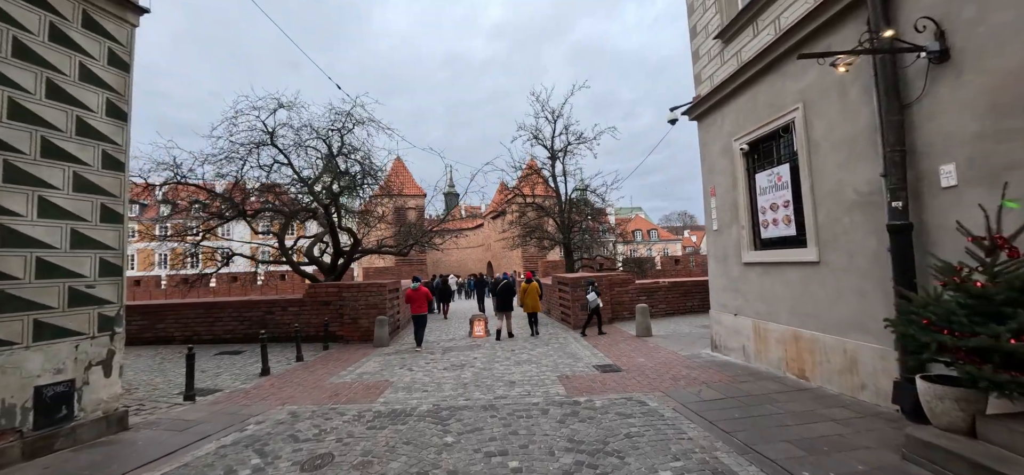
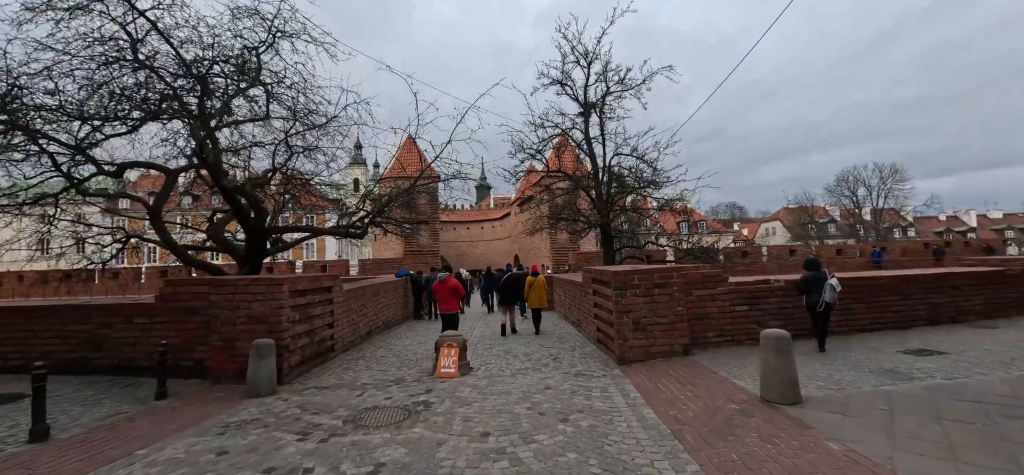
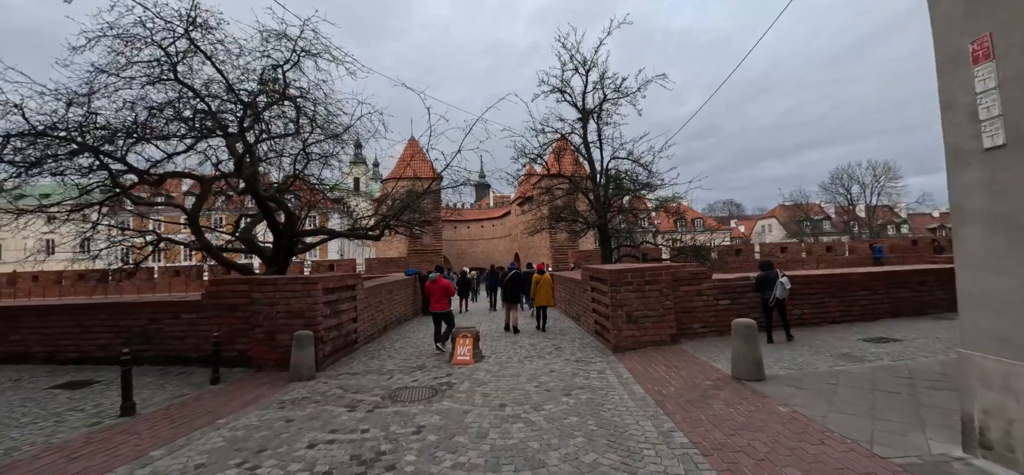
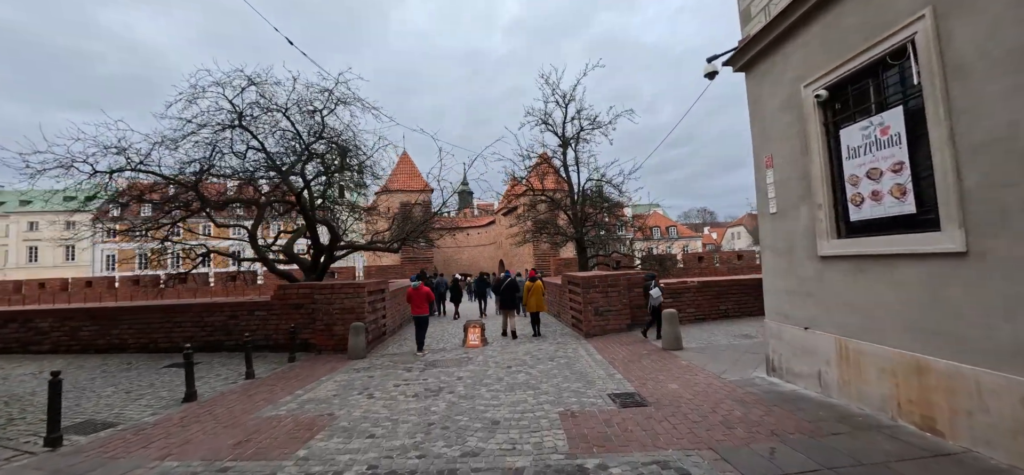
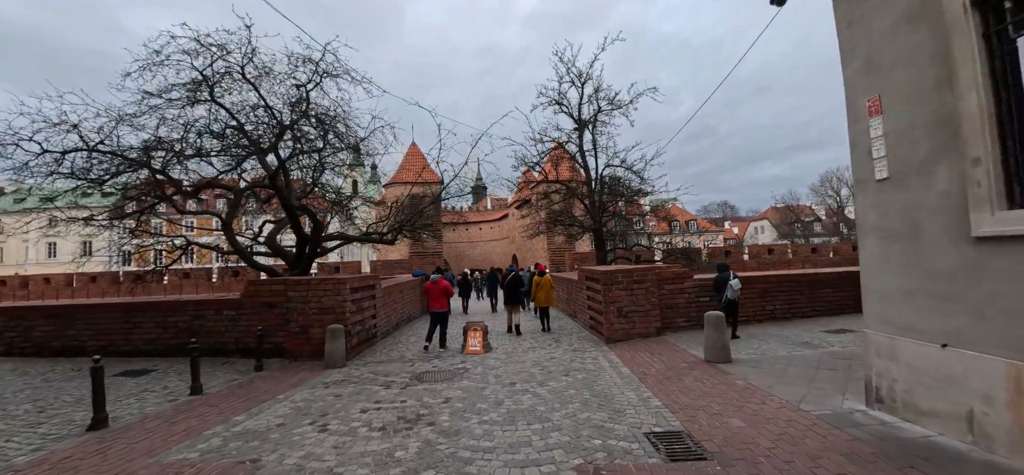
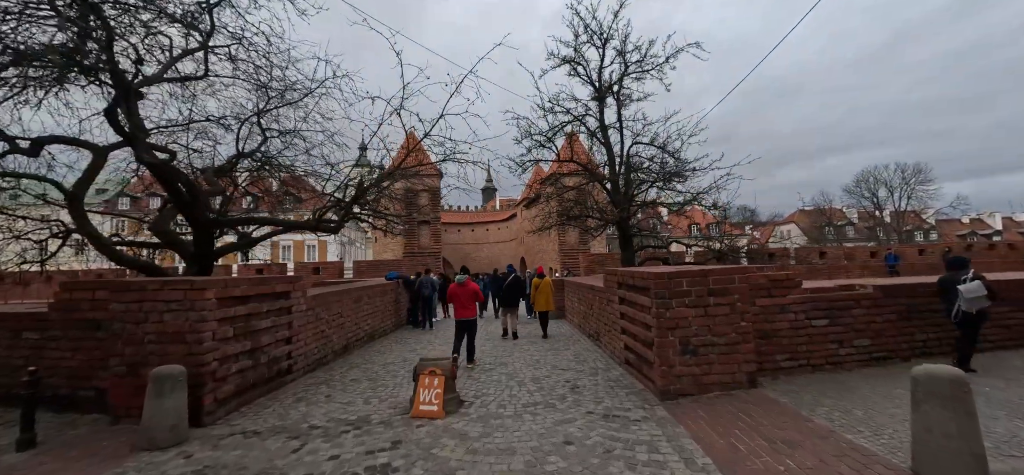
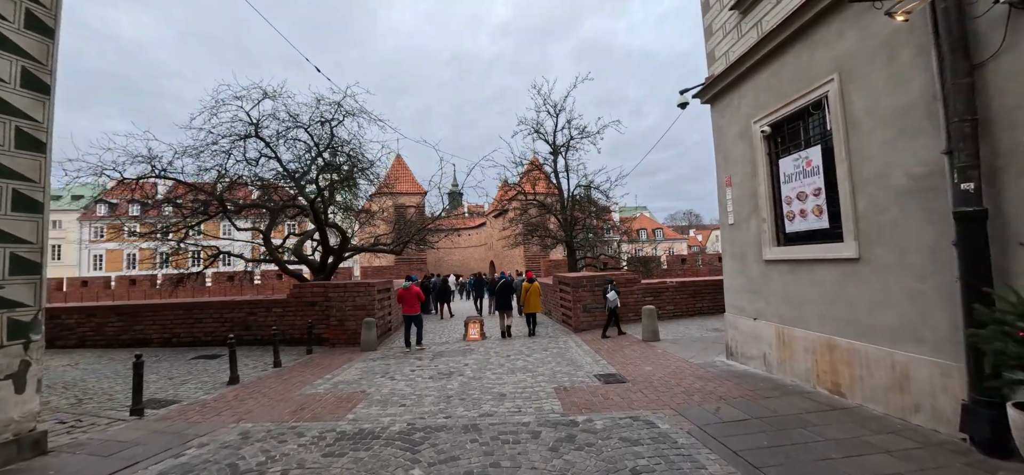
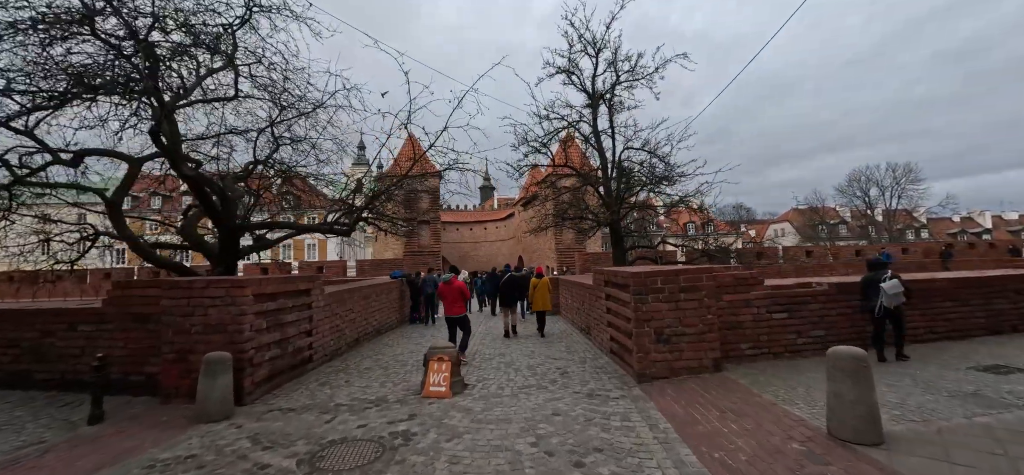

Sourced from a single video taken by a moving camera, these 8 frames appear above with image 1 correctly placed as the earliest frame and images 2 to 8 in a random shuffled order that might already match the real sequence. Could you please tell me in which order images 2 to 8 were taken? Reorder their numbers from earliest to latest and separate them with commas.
7, 4, 5, 3, 2, 8, 6
